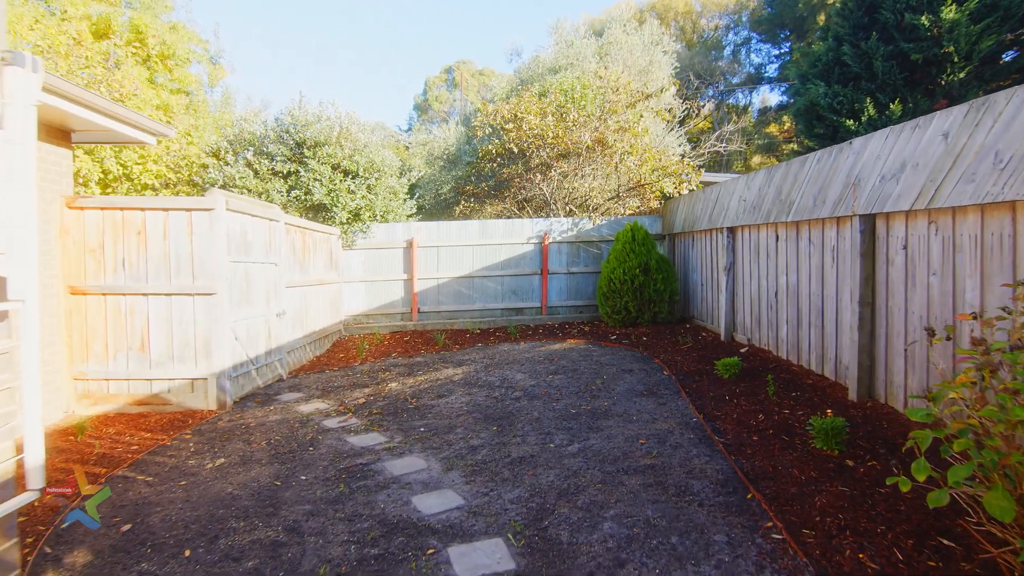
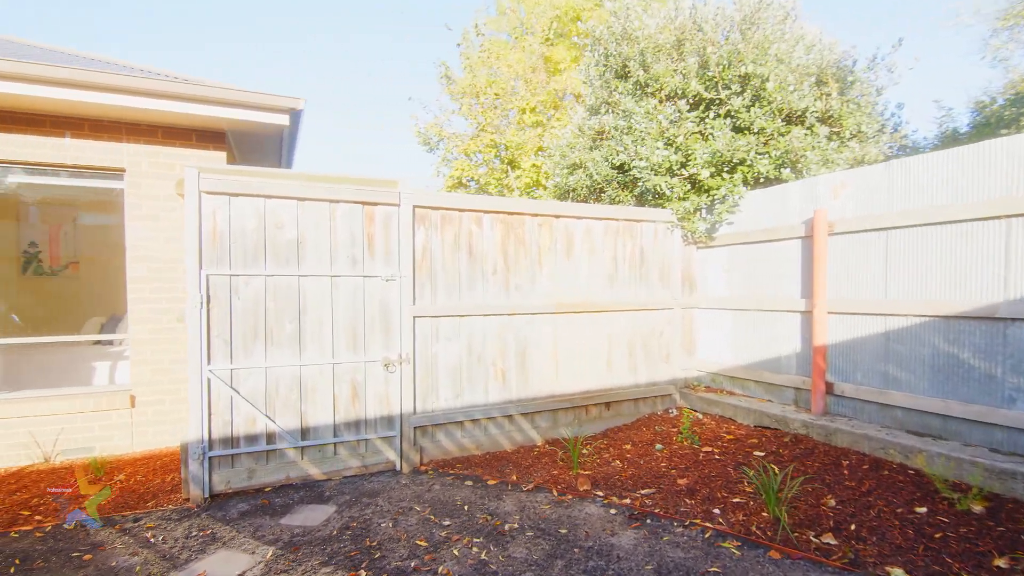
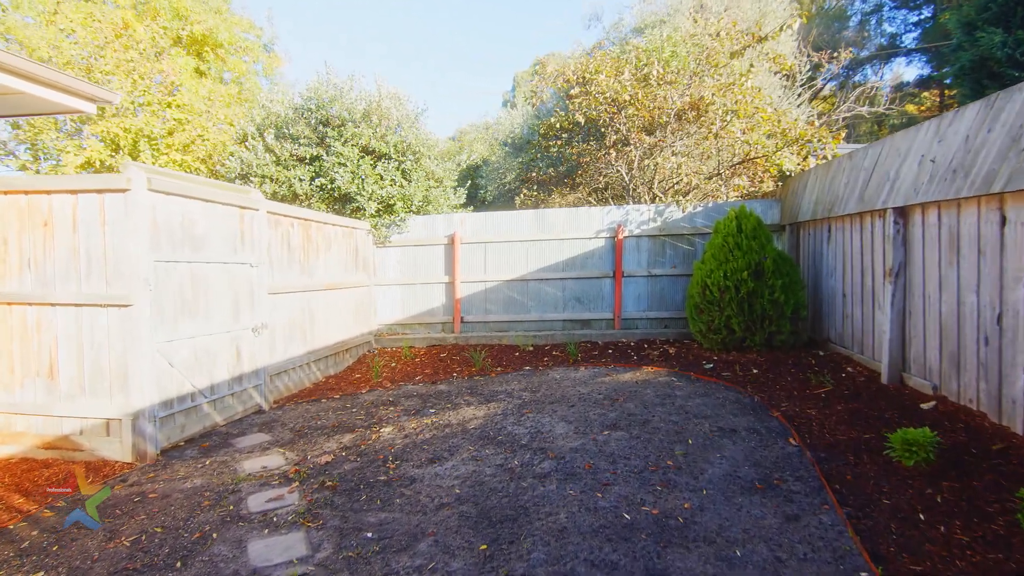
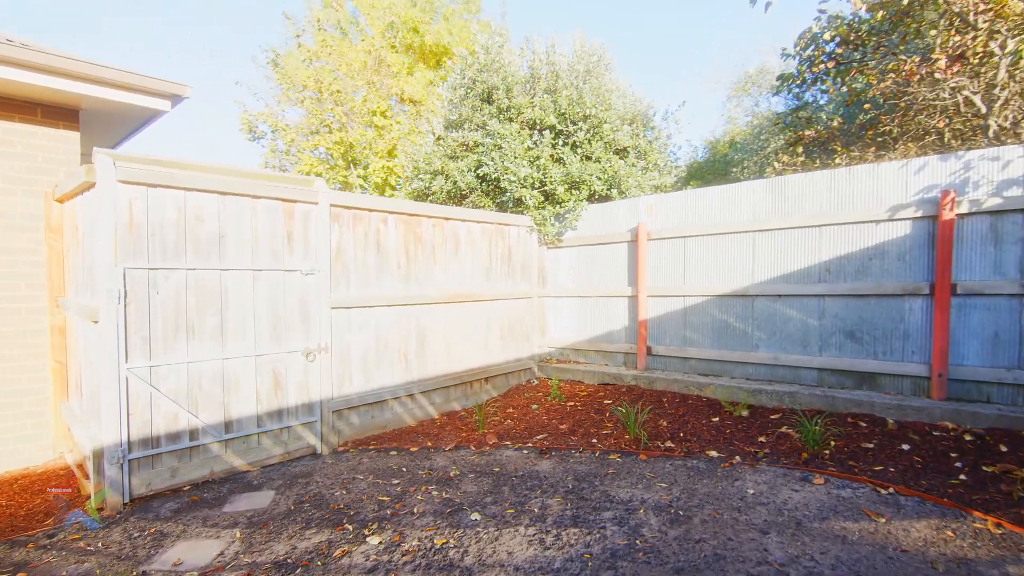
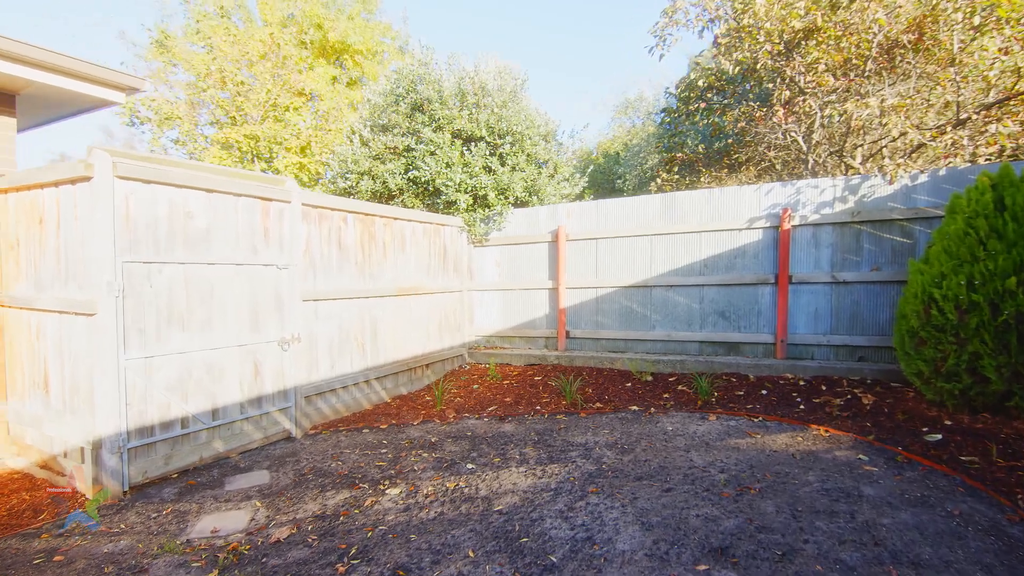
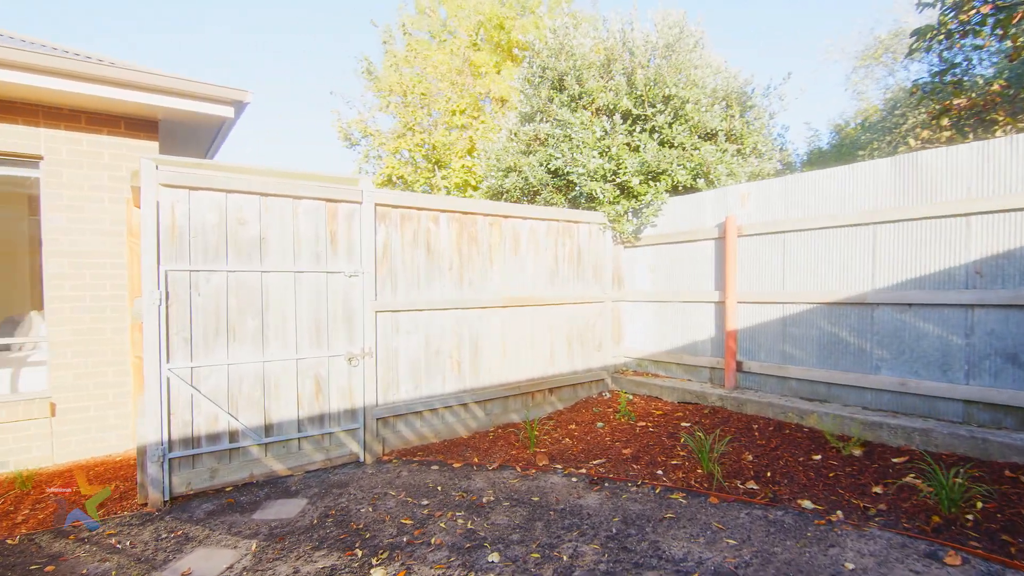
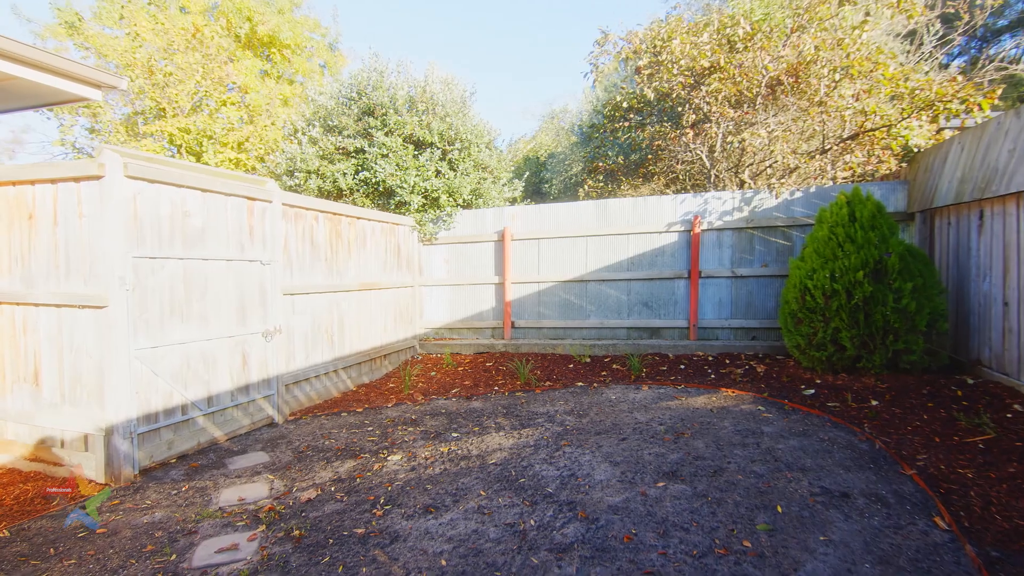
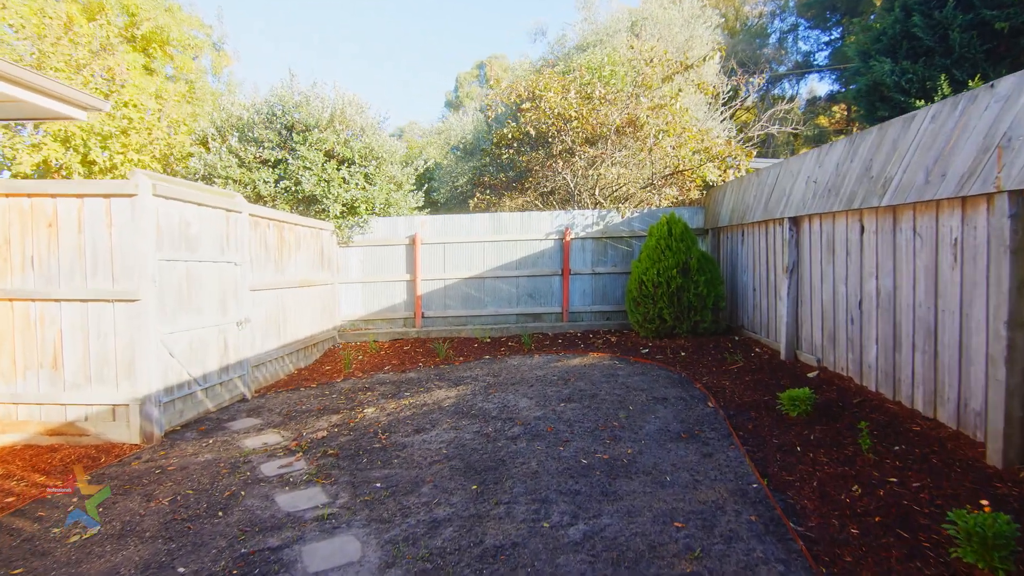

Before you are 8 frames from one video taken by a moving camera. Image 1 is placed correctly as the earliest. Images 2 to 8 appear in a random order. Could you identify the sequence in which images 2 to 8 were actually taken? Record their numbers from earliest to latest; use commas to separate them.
8, 3, 7, 5, 4, 6, 2
